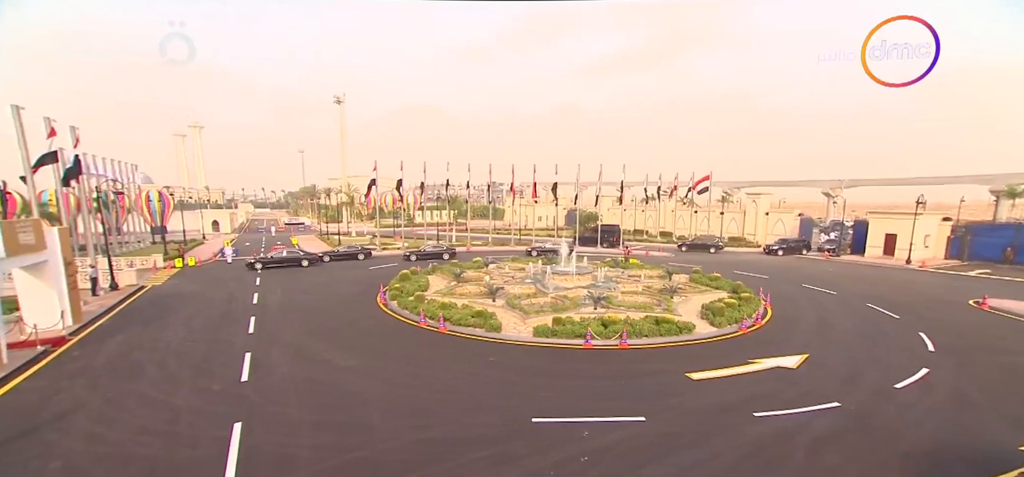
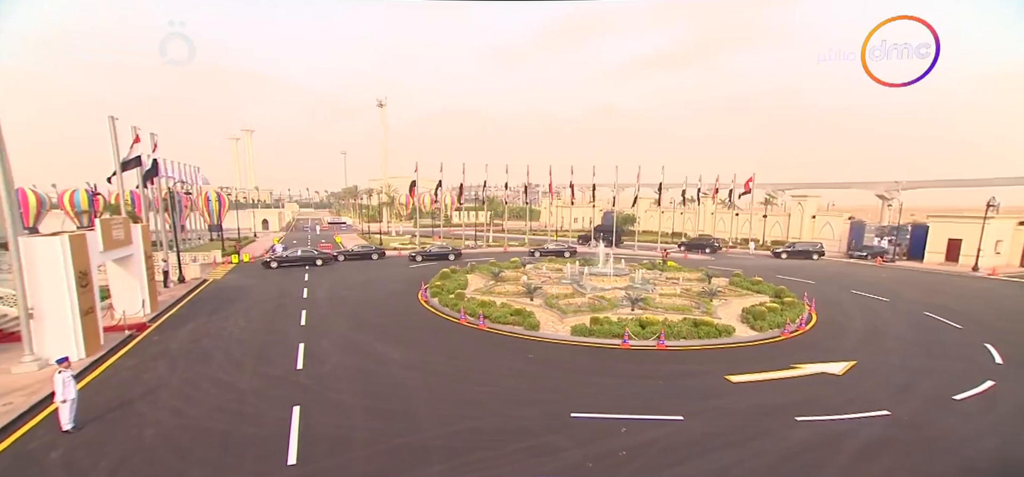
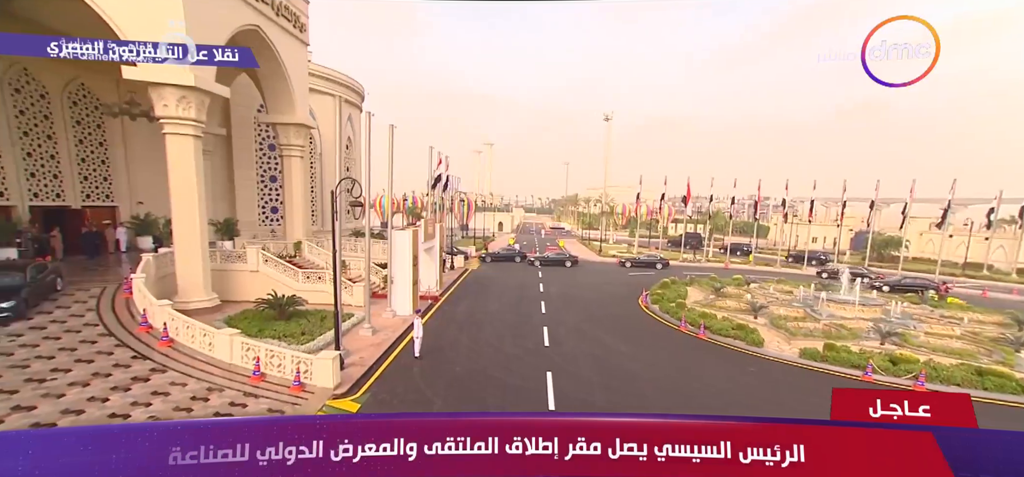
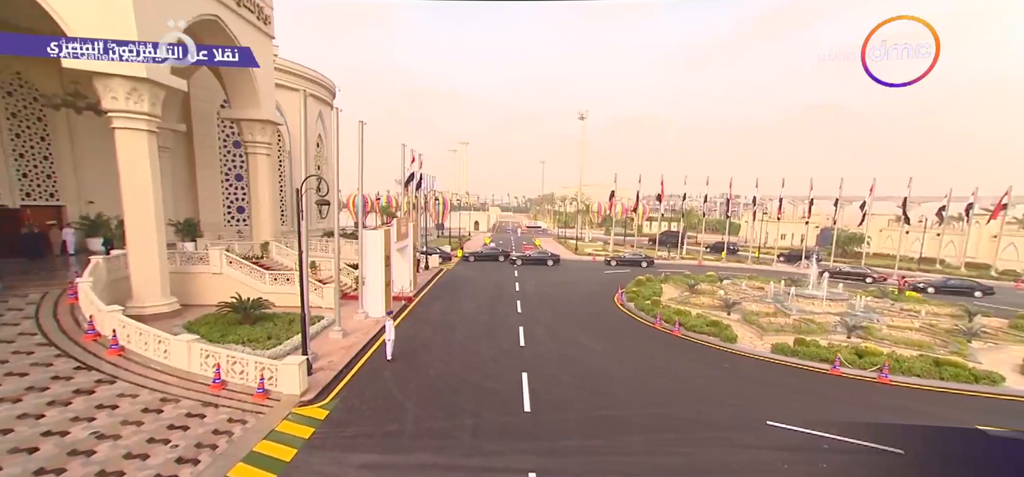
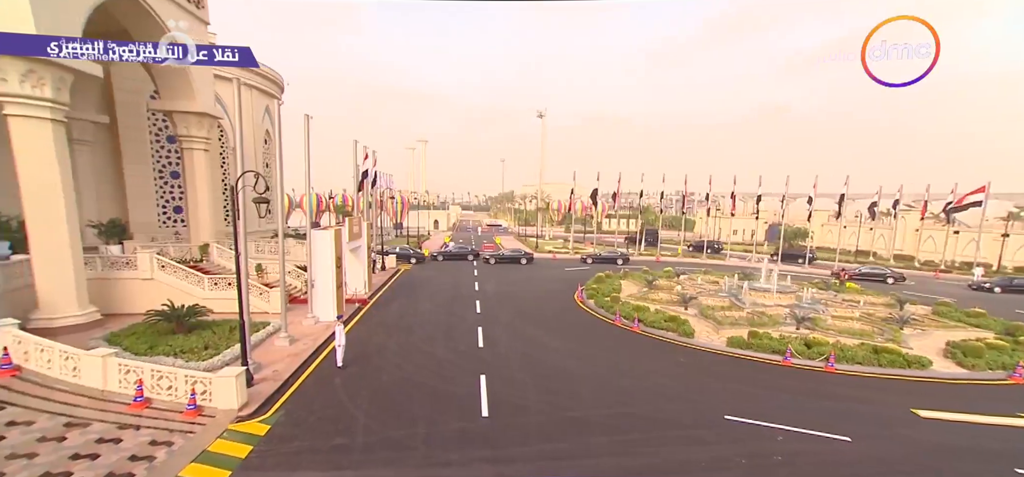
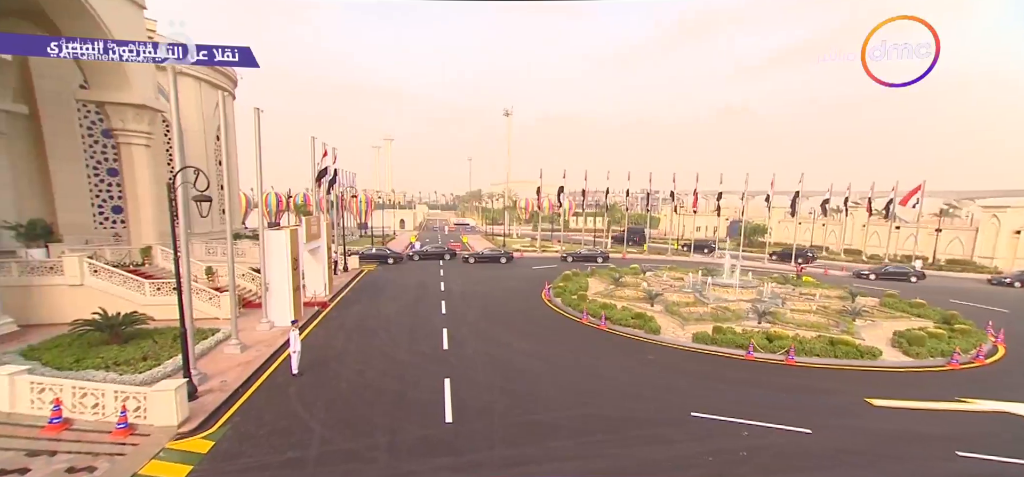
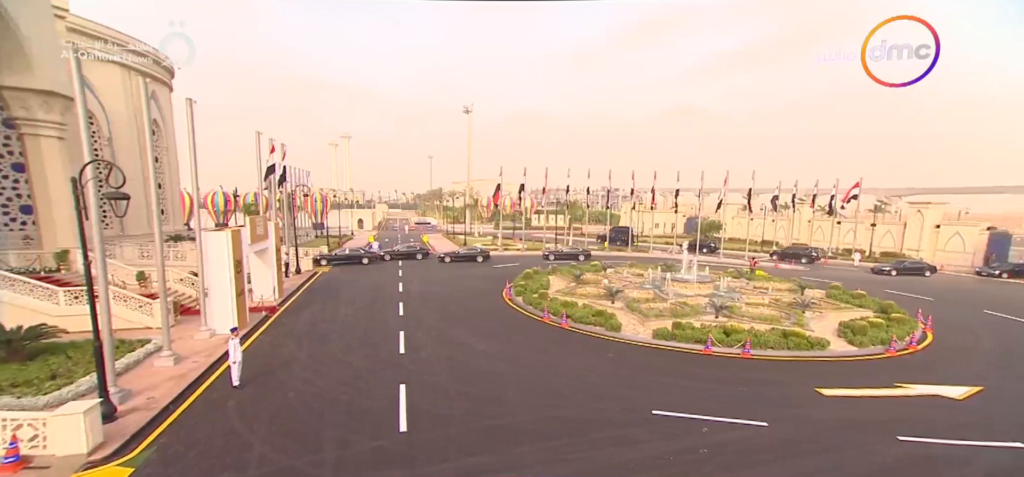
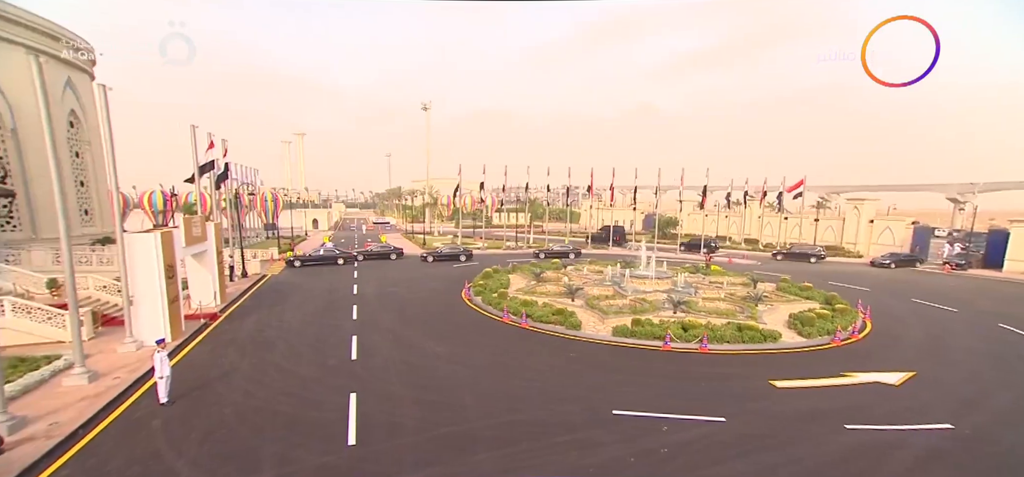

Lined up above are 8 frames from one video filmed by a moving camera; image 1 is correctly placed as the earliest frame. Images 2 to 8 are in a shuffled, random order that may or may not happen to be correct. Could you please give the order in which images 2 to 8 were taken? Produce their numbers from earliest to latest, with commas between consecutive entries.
2, 8, 7, 6, 5, 4, 3
